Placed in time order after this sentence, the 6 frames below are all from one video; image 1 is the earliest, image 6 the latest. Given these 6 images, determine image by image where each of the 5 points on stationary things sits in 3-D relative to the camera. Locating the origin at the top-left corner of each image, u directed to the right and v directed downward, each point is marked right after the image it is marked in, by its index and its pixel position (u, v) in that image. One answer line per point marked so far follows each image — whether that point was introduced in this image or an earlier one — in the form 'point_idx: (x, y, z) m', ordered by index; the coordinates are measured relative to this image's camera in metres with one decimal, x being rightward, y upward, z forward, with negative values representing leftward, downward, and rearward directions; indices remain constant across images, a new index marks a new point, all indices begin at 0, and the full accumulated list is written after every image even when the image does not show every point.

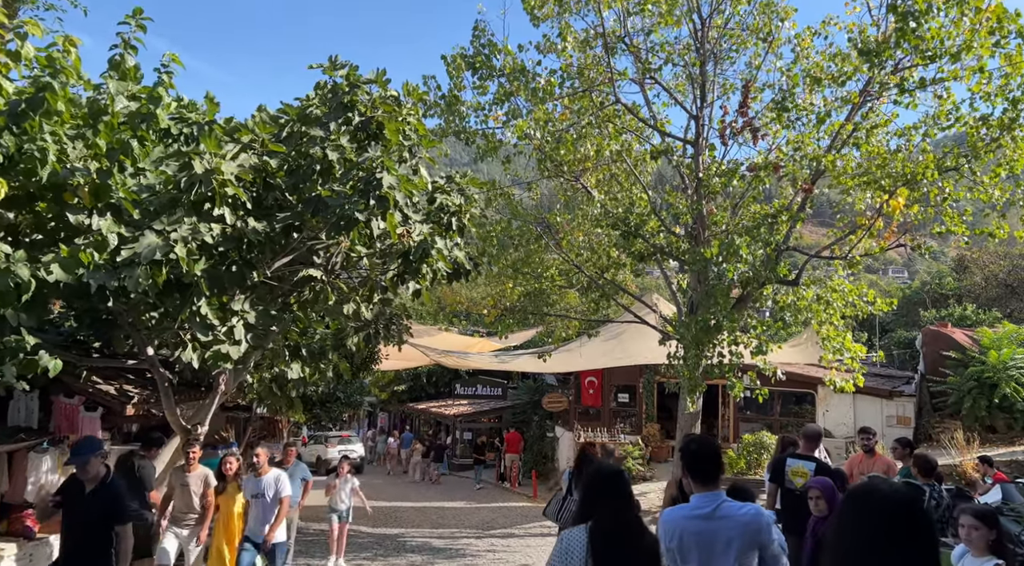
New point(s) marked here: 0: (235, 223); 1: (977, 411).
0: (-1.8, +0.4, +5.2) m
1: (+7.6, -2.1, +13.2) m
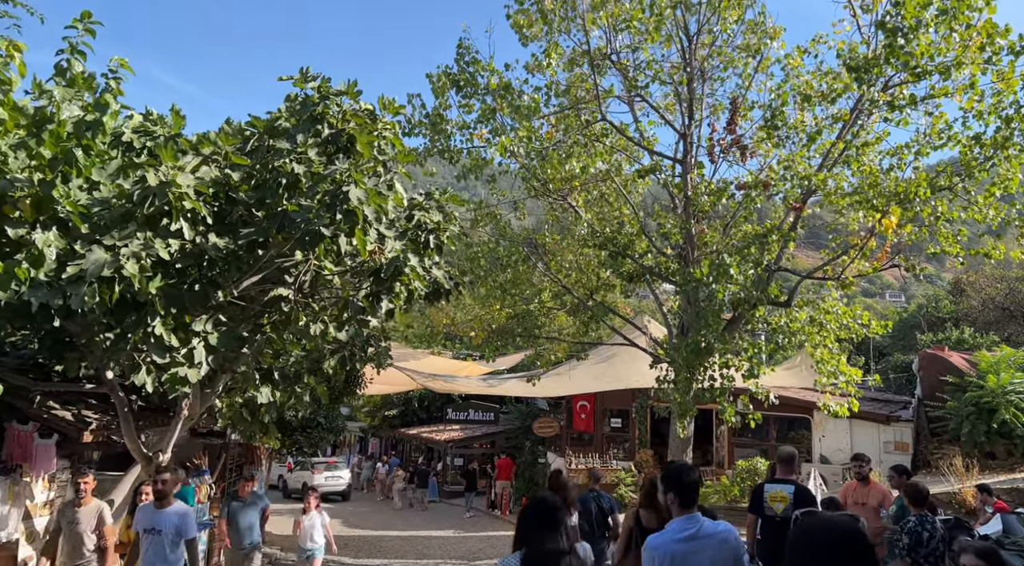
0: (-1.9, +0.3, +4.9) m
1: (+7.4, -2.4, +12.9) m
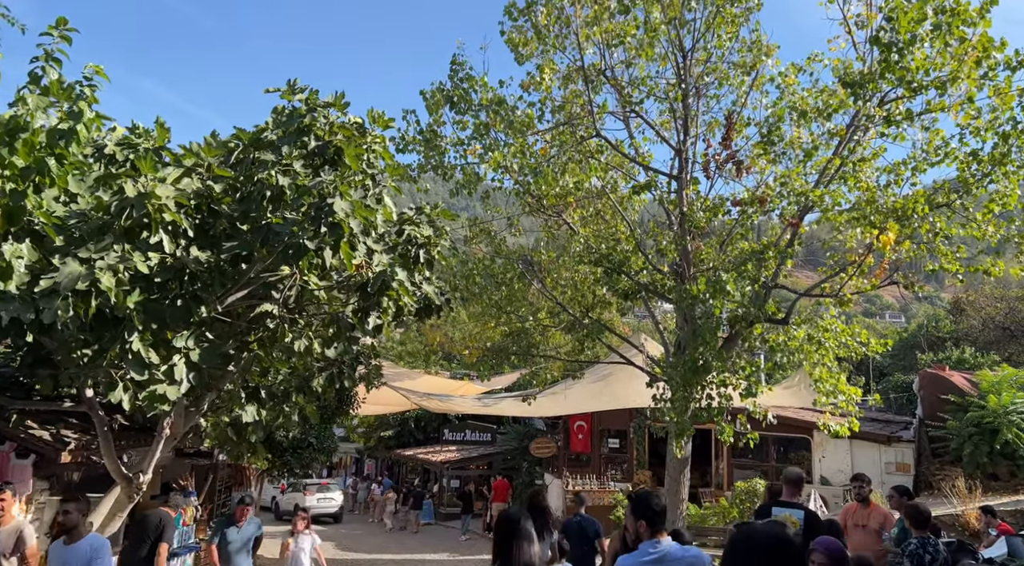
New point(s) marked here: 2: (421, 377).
0: (-2.0, +0.2, +4.8) m
1: (+7.3, -2.7, +12.7) m
2: (-1.6, -1.6, +13.6) m
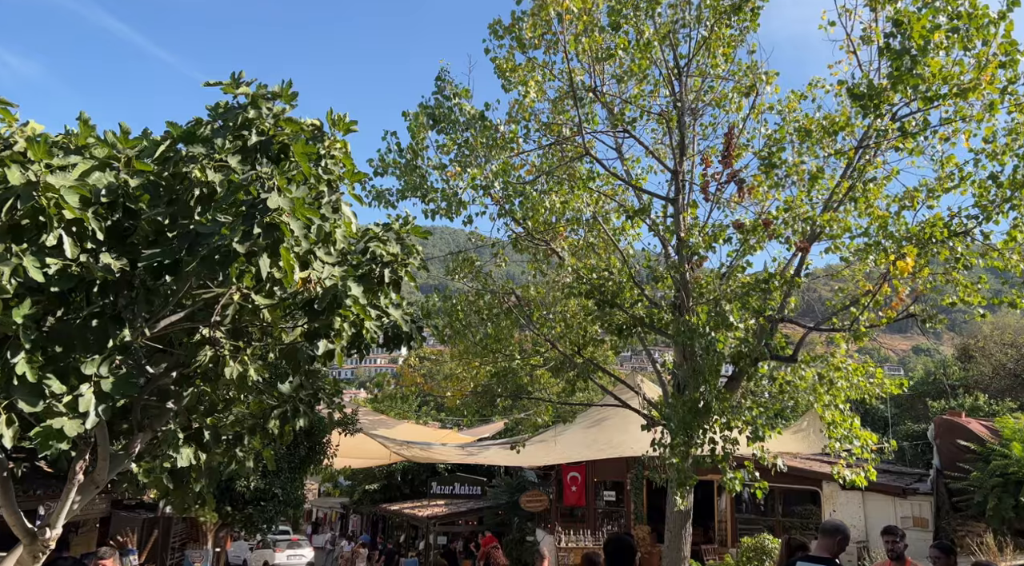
0: (-2.2, +0.1, +4.1) m
1: (+7.1, -3.3, +11.8) m
2: (-1.8, -2.2, +12.7) m
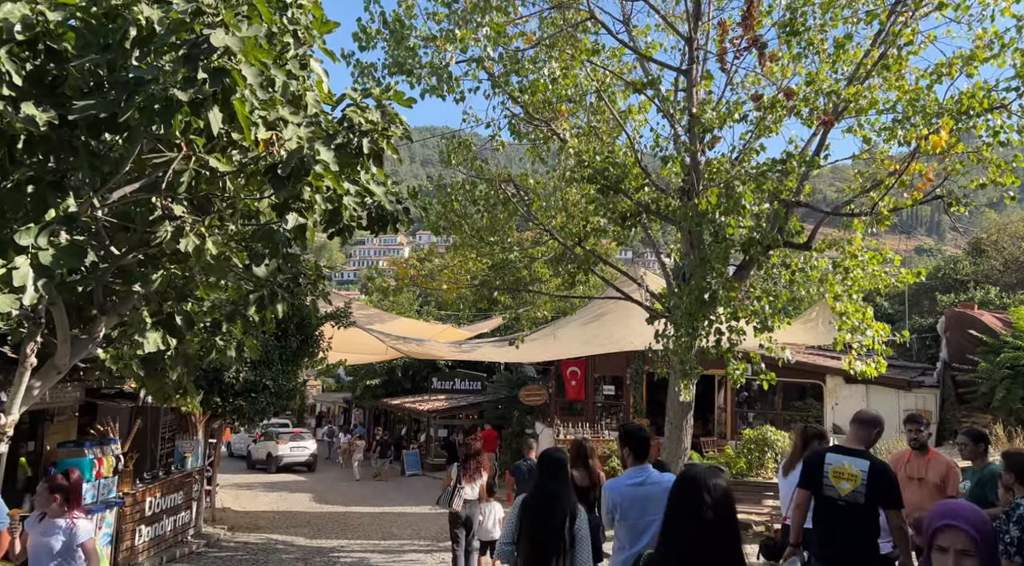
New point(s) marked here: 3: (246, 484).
0: (-2.2, +0.8, +3.5) m
1: (+7.1, -1.7, +11.5) m
2: (-1.8, -0.5, +12.4) m
3: (-5.6, -4.3, +17.2) m
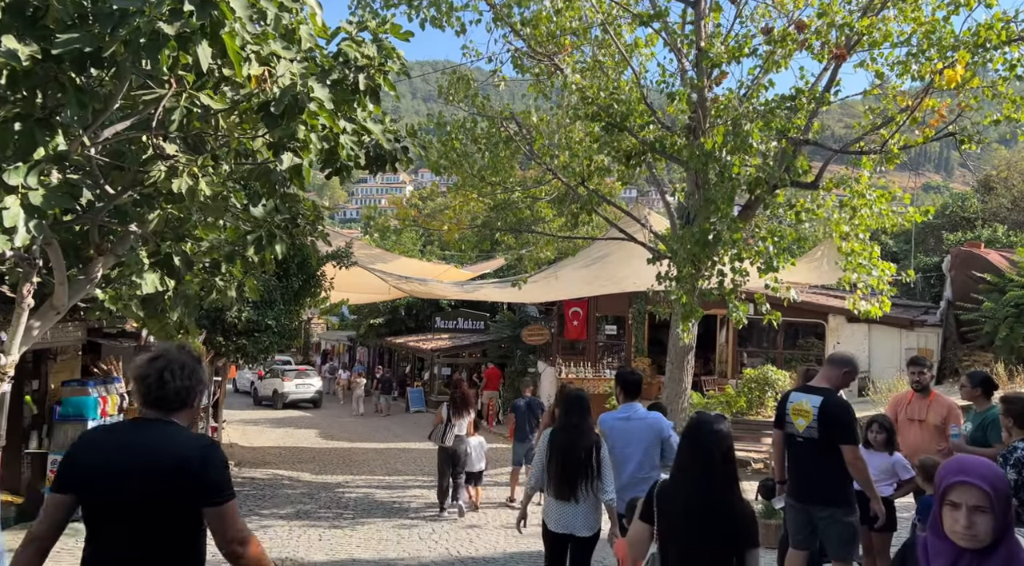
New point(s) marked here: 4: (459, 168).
0: (-2.2, +1.0, +3.4) m
1: (+7.1, -0.8, +11.5) m
2: (-1.7, +0.4, +12.3) m
3: (-5.6, -3.0, +17.4) m
4: (-0.6, +1.3, +9.3) m
